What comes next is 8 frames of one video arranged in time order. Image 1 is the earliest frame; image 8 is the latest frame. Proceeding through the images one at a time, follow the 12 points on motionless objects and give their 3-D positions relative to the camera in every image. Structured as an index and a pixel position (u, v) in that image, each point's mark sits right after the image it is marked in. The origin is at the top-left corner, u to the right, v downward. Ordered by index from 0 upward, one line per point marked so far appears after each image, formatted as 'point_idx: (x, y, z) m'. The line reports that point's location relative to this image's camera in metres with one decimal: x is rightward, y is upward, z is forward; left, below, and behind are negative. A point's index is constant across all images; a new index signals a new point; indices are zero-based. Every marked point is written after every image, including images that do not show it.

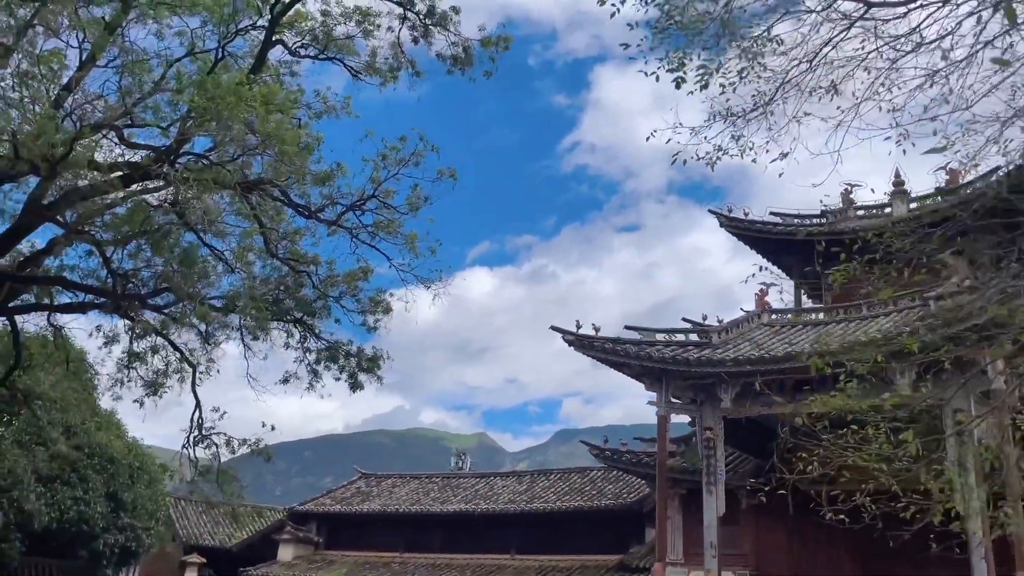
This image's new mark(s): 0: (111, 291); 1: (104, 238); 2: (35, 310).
0: (-5.3, 0.0, +11.2) m
1: (-5.0, +0.6, +10.4) m
2: (-6.8, -0.3, +12.0) m
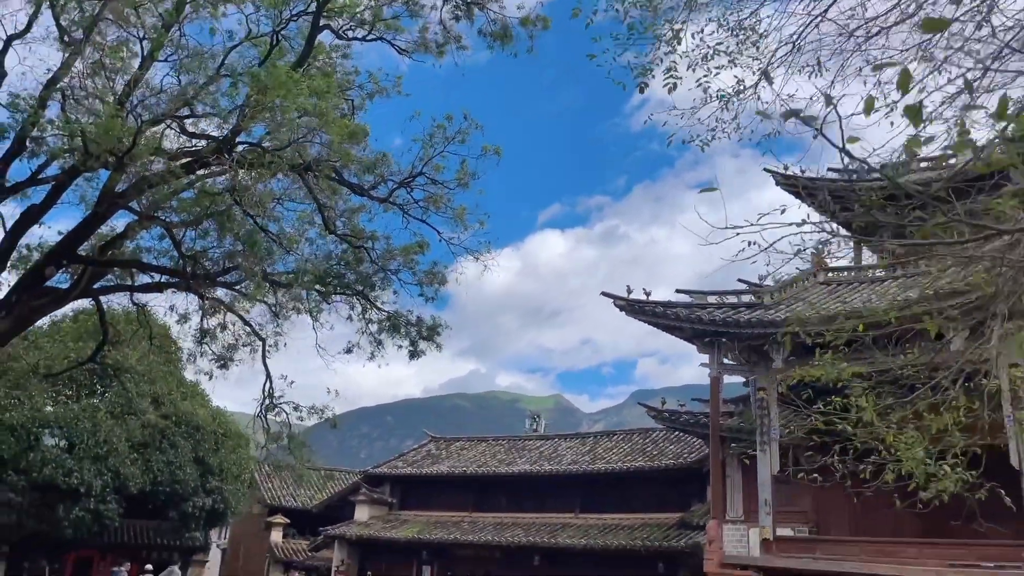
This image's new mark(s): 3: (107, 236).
0: (-4.6, +0.2, +11.9) m
1: (-4.4, +0.9, +11.0) m
2: (-6.0, -0.1, +12.9) m
3: (-5.7, +0.7, +11.9) m
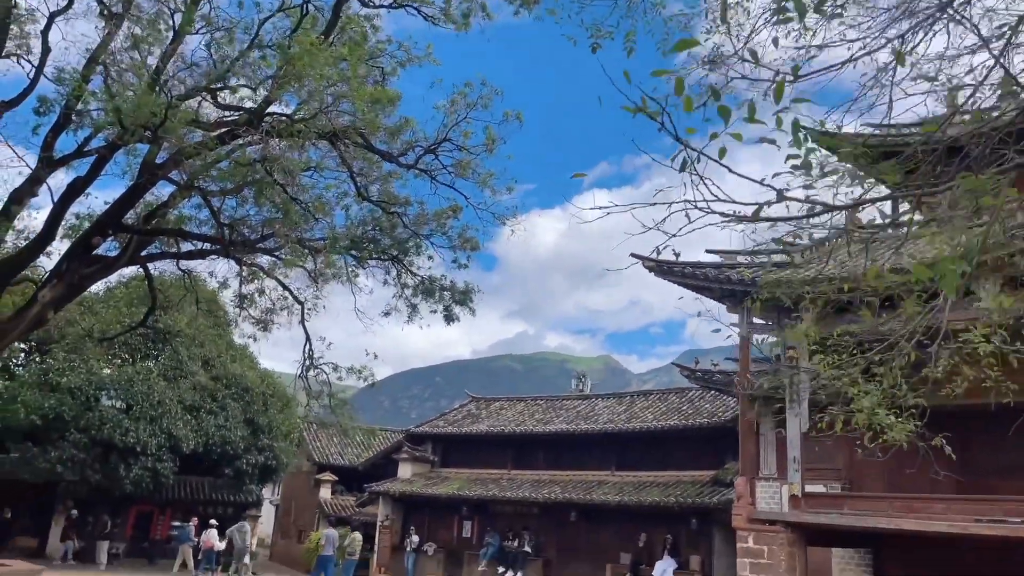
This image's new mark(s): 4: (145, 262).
0: (-4.2, +0.7, +12.4) m
1: (-4.1, +1.3, +11.4) m
2: (-5.5, +0.5, +13.4) m
3: (-5.3, +1.2, +12.3) m
4: (-6.0, +0.4, +13.9) m
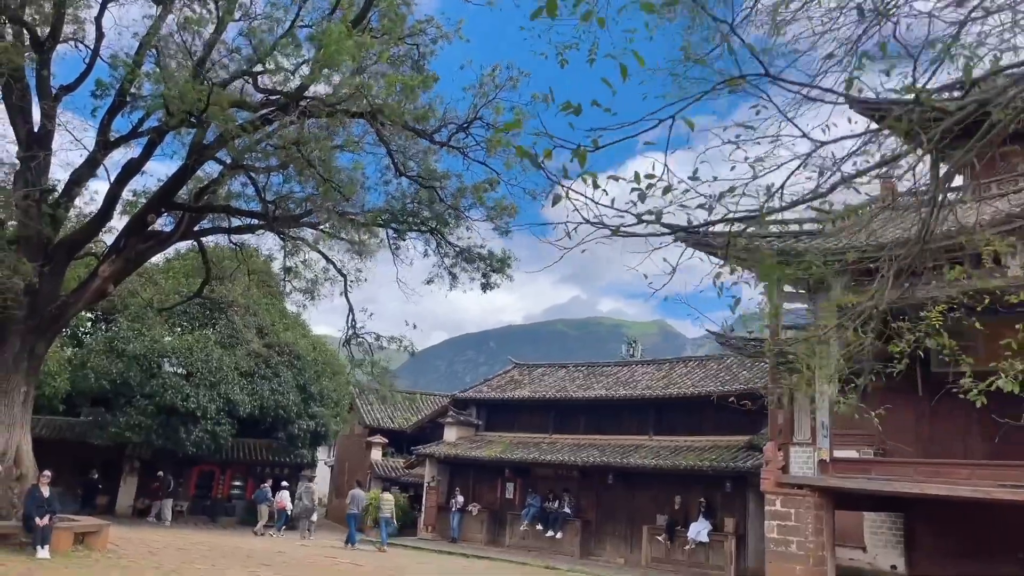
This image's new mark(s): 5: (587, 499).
0: (-3.7, +1.1, +13.0) m
1: (-3.6, +1.7, +12.0) m
2: (-4.9, +0.9, +14.1) m
3: (-4.8, +1.6, +13.0) m
4: (-5.4, +0.9, +14.6) m
5: (+1.6, -4.6, +18.4) m
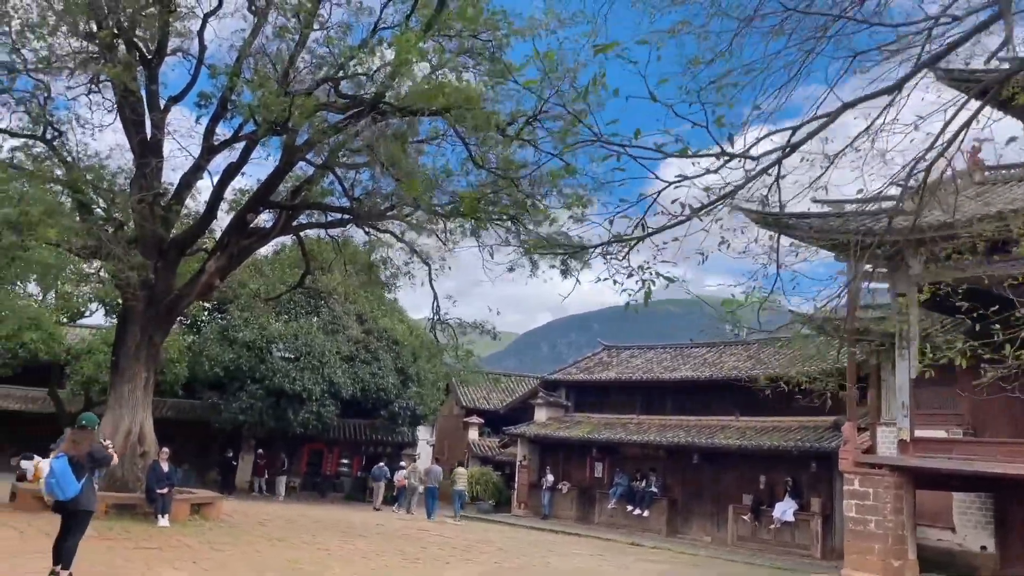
0: (-2.5, +1.3, +13.8) m
1: (-2.6, +1.8, +12.8) m
2: (-3.6, +1.1, +15.0) m
3: (-3.6, +1.7, +13.9) m
4: (-4.0, +1.1, +15.6) m
5: (+3.6, -4.2, +18.7) m
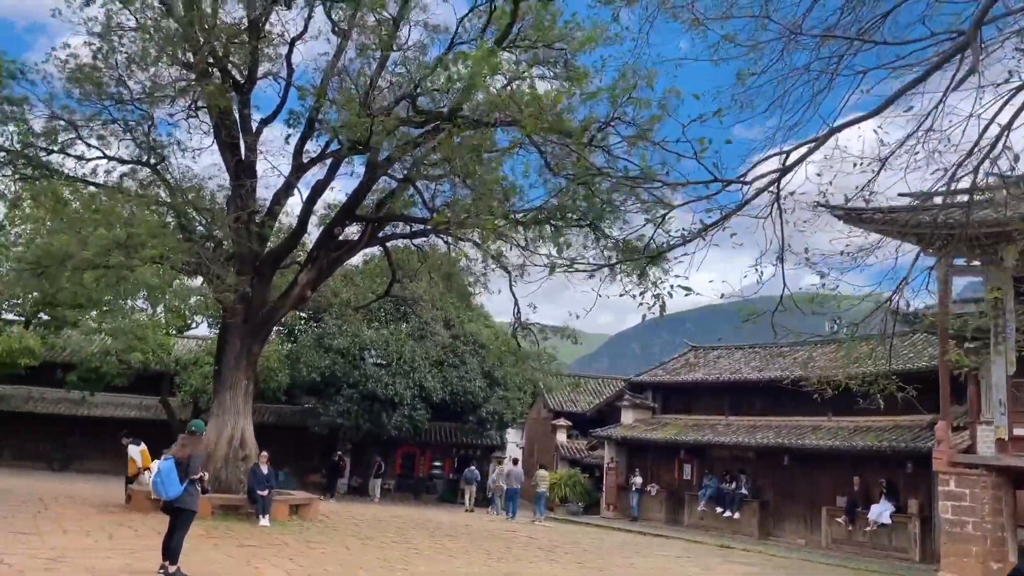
0: (-1.2, +1.2, +14.2) m
1: (-1.4, +1.7, +13.3) m
2: (-2.2, +0.9, +15.6) m
3: (-2.3, +1.6, +14.5) m
4: (-2.5, +0.9, +16.2) m
5: (+5.5, -4.2, +18.4) m
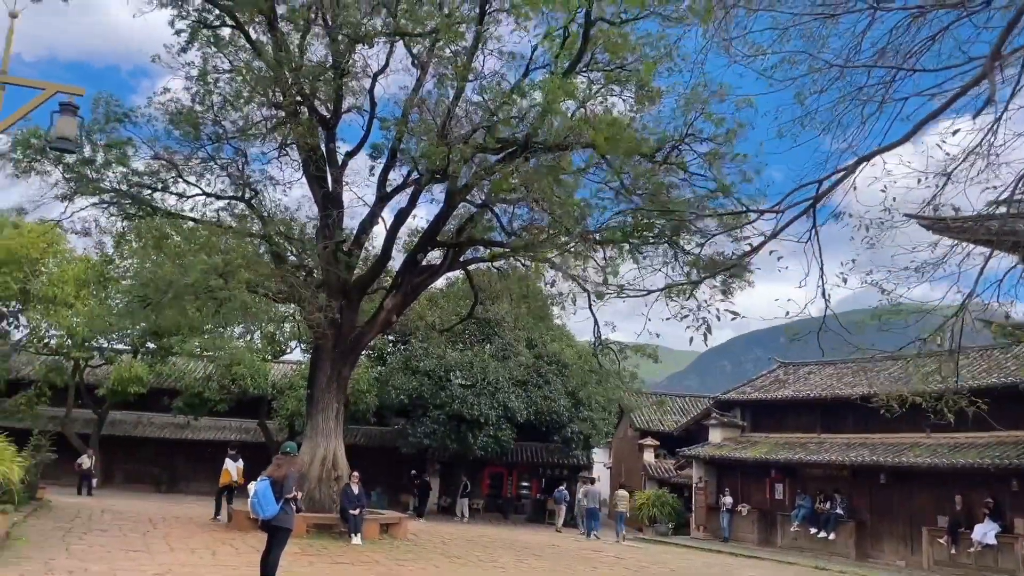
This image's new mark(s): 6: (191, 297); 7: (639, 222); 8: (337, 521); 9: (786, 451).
0: (+0.1, +0.8, +14.5) m
1: (-0.2, +1.3, +13.6) m
2: (-0.7, +0.5, +15.9) m
3: (-0.9, +1.2, +14.8) m
4: (-0.9, +0.4, +16.6) m
5: (+7.3, -4.5, +17.9) m
6: (-4.2, -0.1, +11.2) m
7: (+2.0, +1.0, +13.0) m
8: (-2.7, -3.6, +12.9) m
9: (+6.3, -3.8, +19.5) m
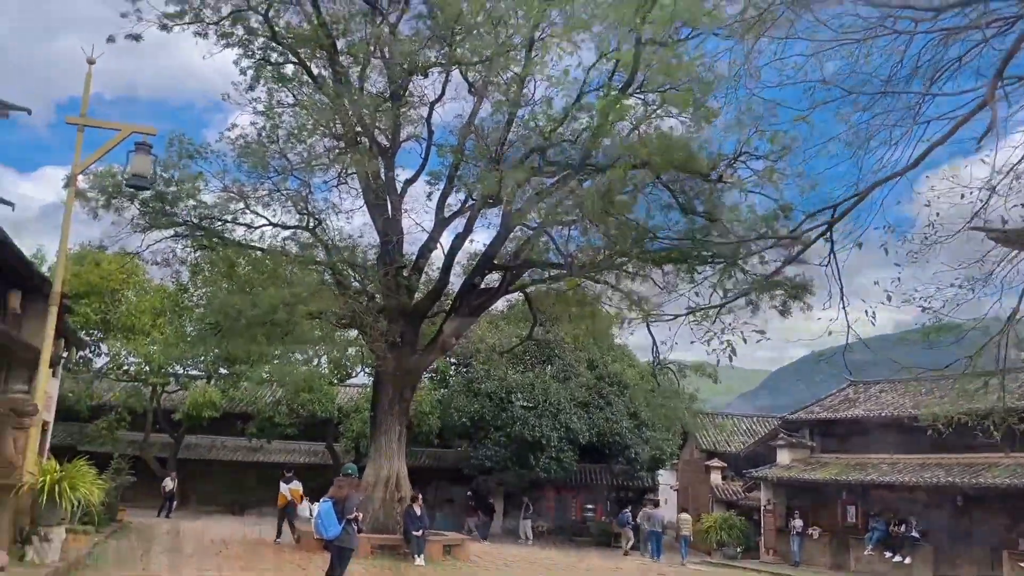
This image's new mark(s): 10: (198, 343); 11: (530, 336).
0: (+1.1, +0.4, +14.6) m
1: (+0.7, +1.0, +13.7) m
2: (+0.4, +0.1, +16.1) m
3: (+0.1, +0.8, +15.0) m
4: (+0.2, 0.0, +16.7) m
5: (+8.7, -4.8, +17.2) m
6: (-3.5, -0.5, +11.6) m
7: (+2.8, +0.7, +13.0) m
8: (-1.7, -4.0, +13.1) m
9: (+7.7, -4.1, +18.9) m
10: (-4.7, -0.8, +12.5) m
11: (+0.4, -1.1, +19.6) m
